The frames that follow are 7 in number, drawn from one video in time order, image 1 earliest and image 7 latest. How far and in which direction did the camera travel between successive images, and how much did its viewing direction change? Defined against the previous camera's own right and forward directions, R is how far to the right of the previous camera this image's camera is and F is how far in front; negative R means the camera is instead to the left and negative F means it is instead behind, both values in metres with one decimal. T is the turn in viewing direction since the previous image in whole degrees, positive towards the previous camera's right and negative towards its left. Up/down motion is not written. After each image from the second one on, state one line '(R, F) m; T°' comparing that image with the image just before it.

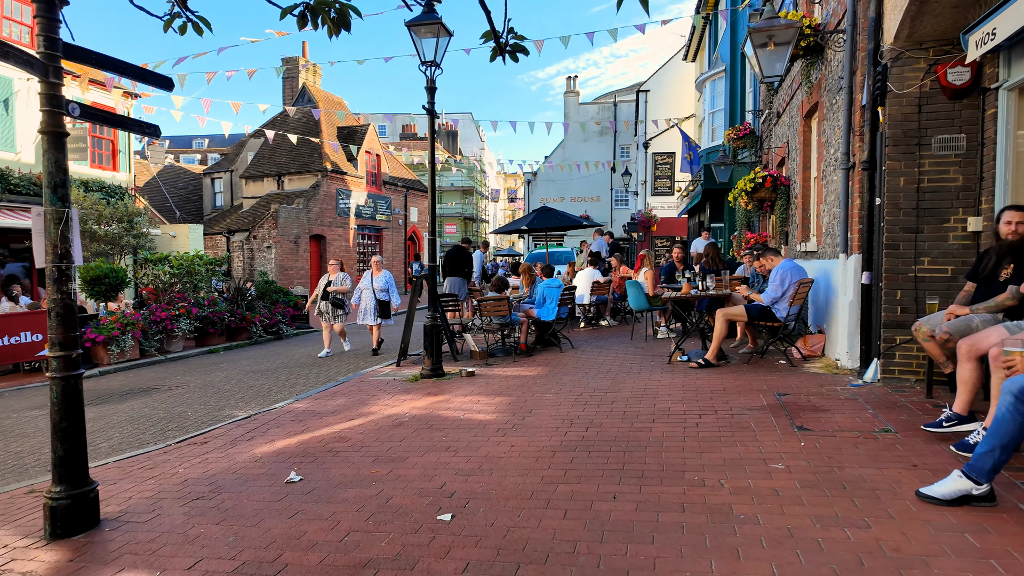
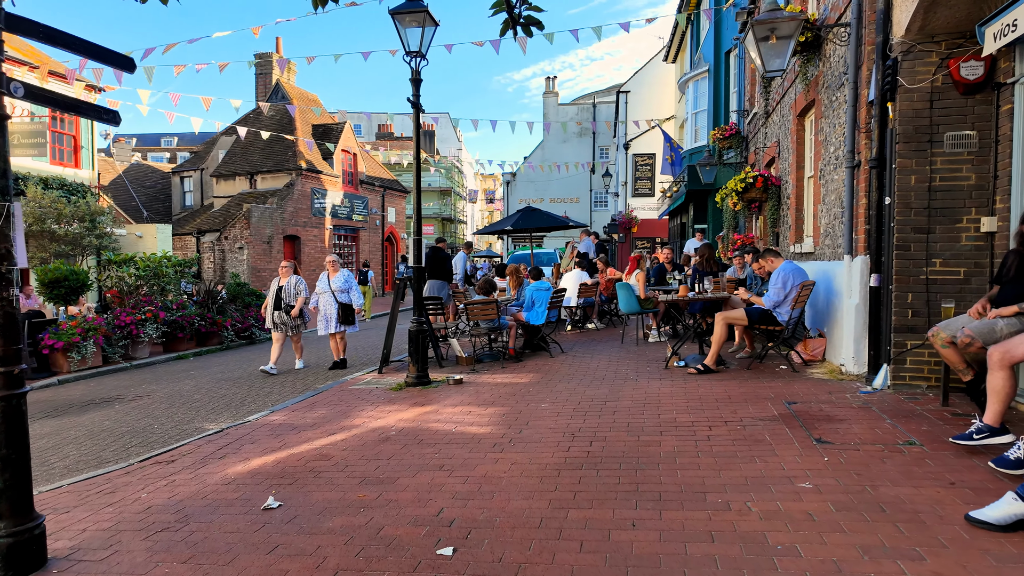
(-0.2, +0.4) m; +2°
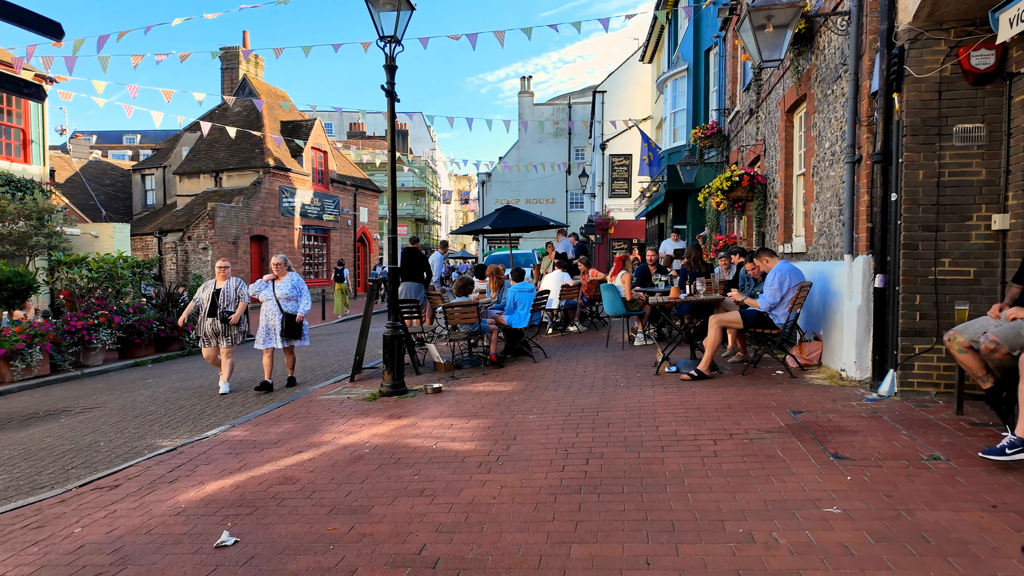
(-0.1, +0.5) m; +3°
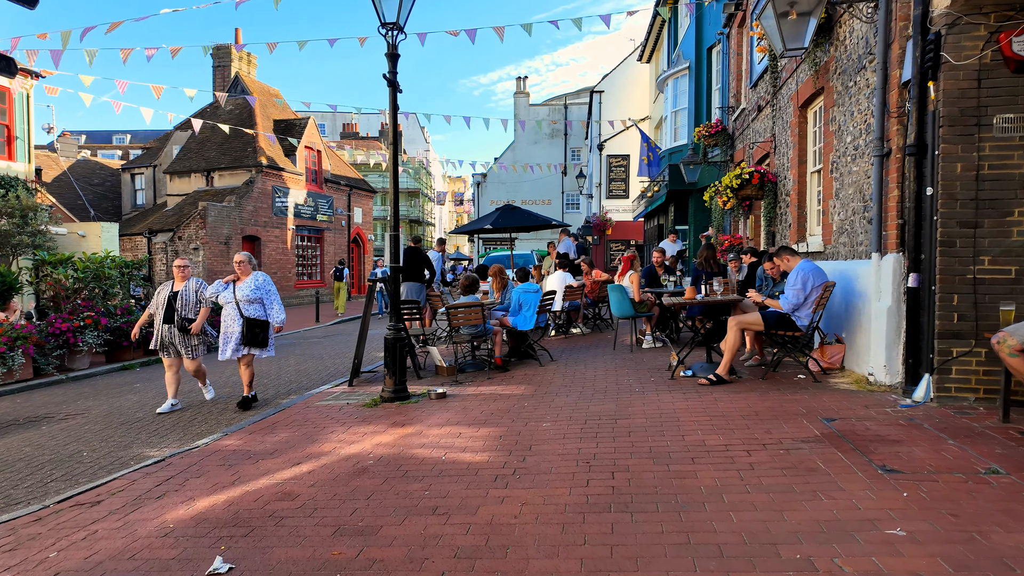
(-0.2, +0.3) m; +1°
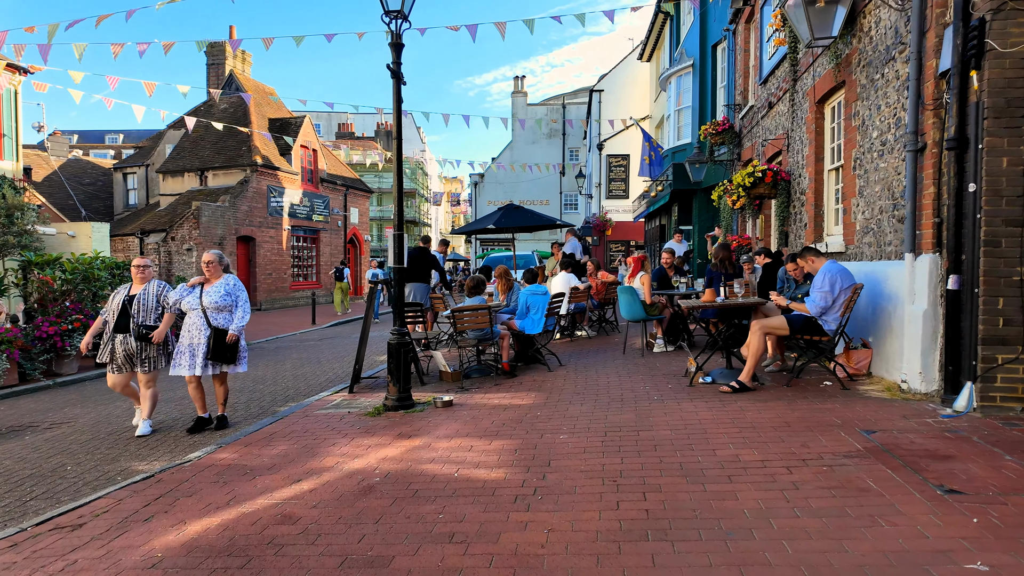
(-0.2, +0.3) m; 0°
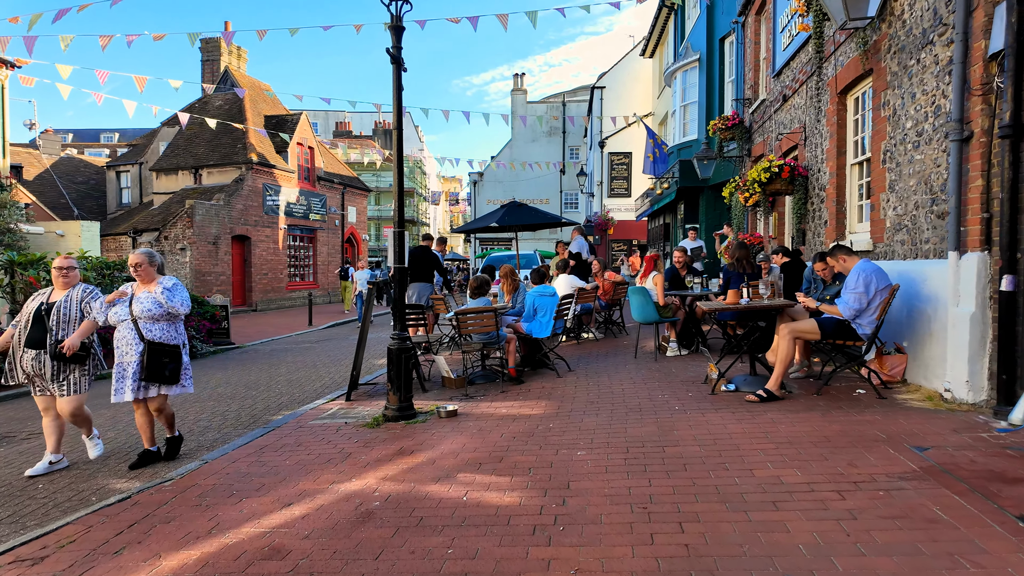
(-0.1, +0.4) m; 0°
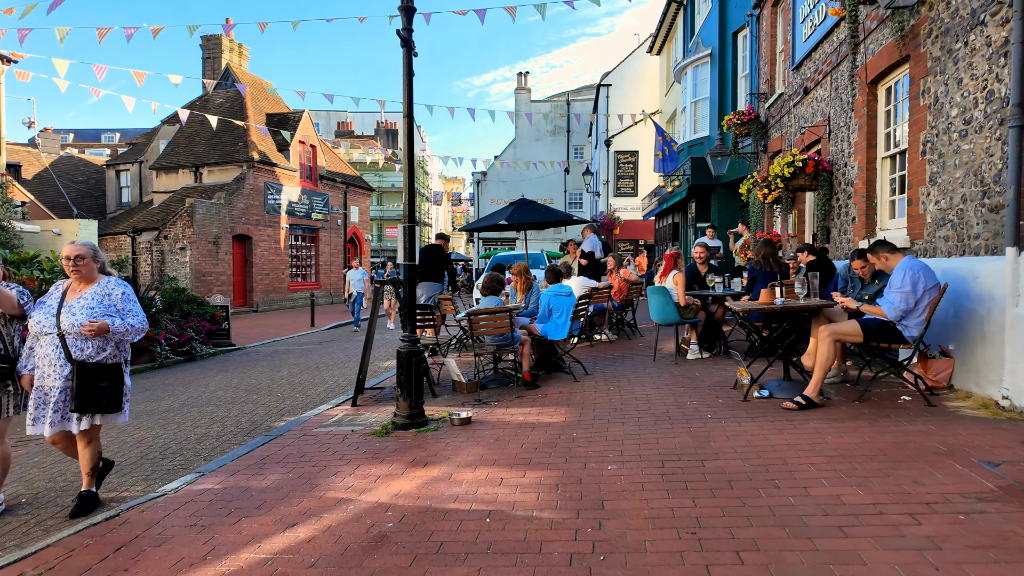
(-0.2, +0.4) m; 0°
